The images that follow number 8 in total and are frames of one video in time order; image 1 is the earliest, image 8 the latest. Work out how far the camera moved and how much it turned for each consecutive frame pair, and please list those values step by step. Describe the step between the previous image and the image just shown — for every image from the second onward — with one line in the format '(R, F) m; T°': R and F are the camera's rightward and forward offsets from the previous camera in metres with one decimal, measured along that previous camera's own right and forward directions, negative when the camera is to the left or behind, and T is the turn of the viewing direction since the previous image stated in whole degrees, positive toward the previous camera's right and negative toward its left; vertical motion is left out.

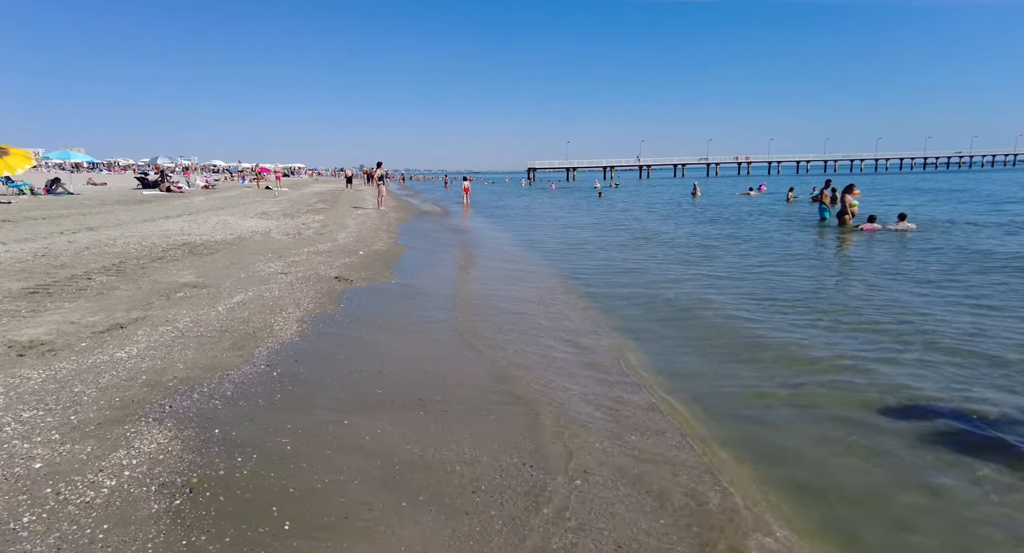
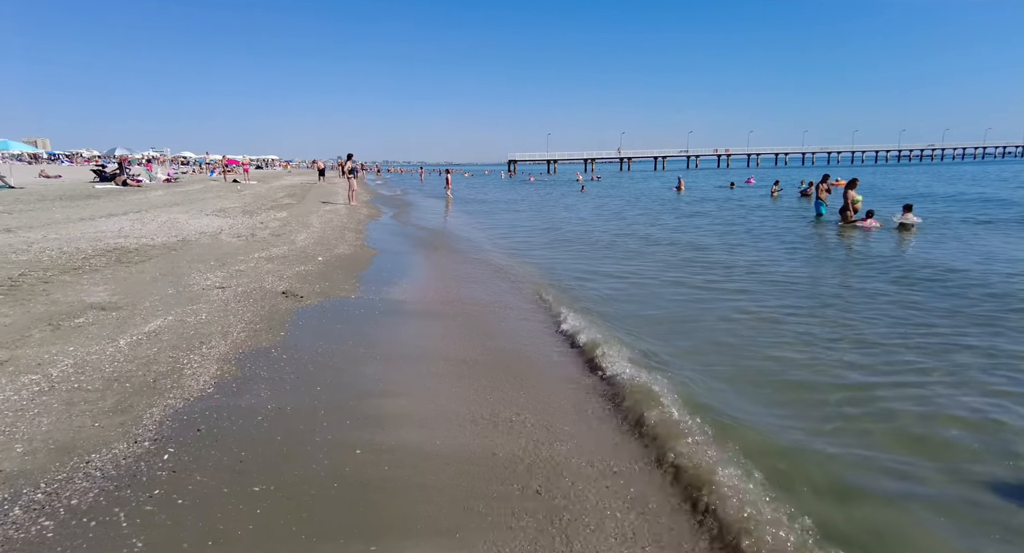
(0.0, +1.5) m; +2°
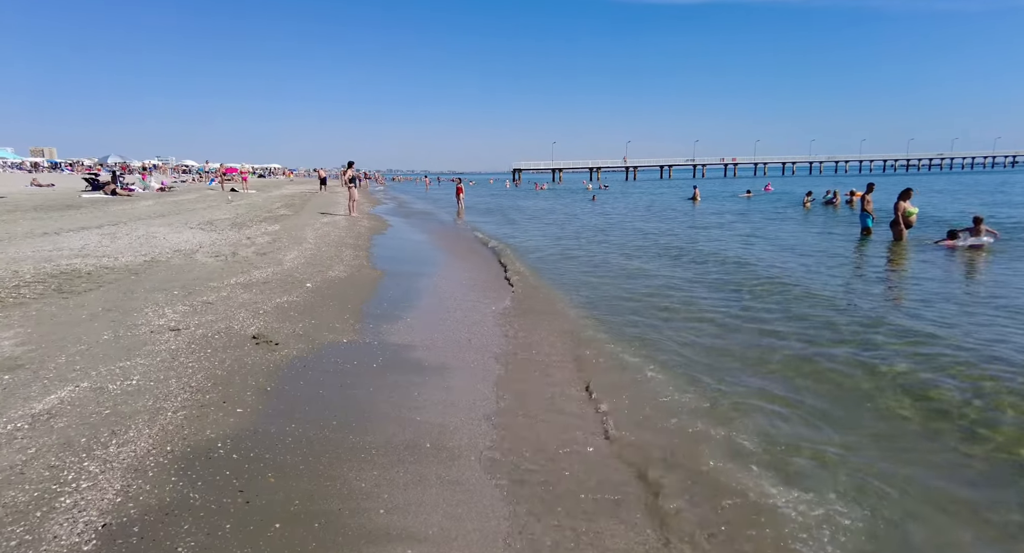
(-0.4, +2.0) m; 0°
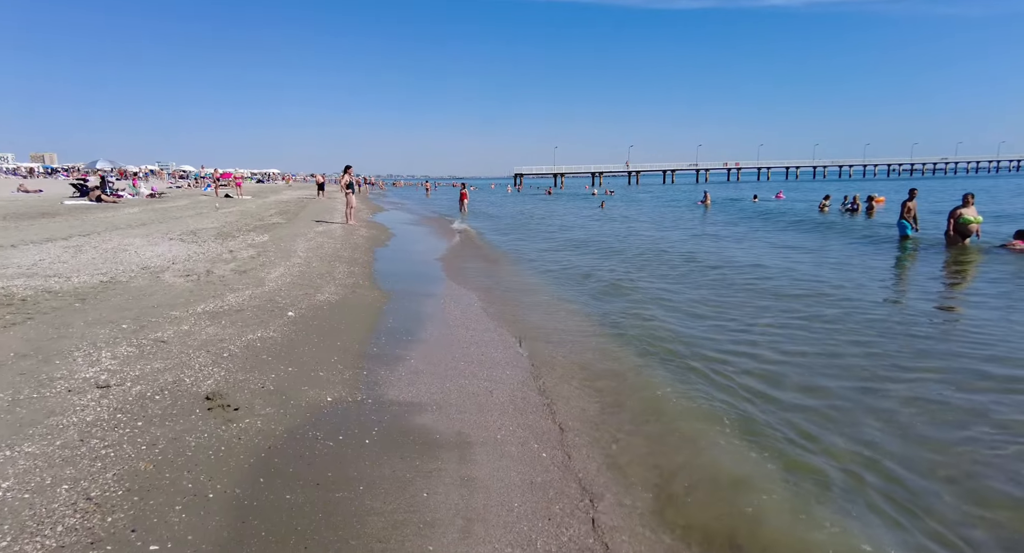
(-0.3, +1.7) m; 0°
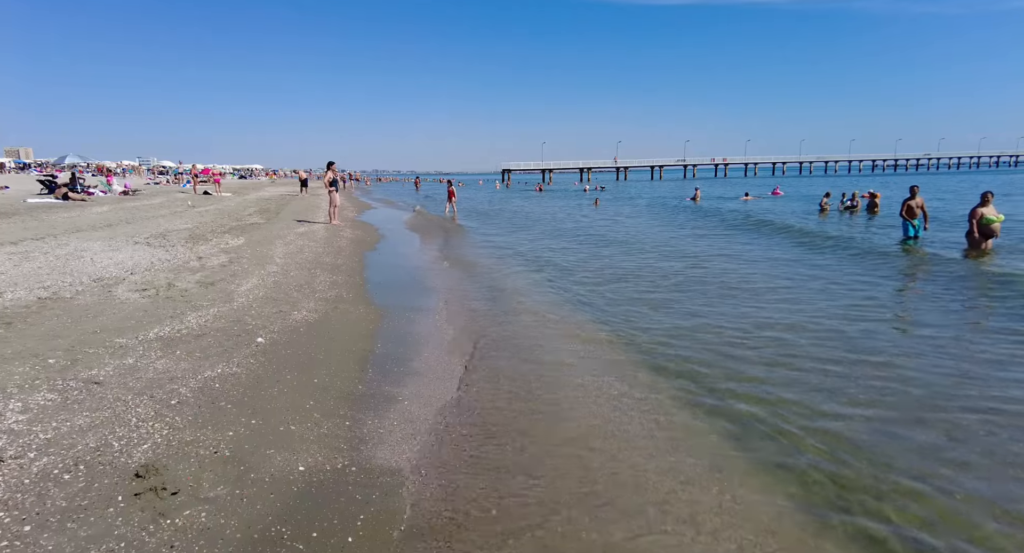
(-0.3, +1.2) m; +1°
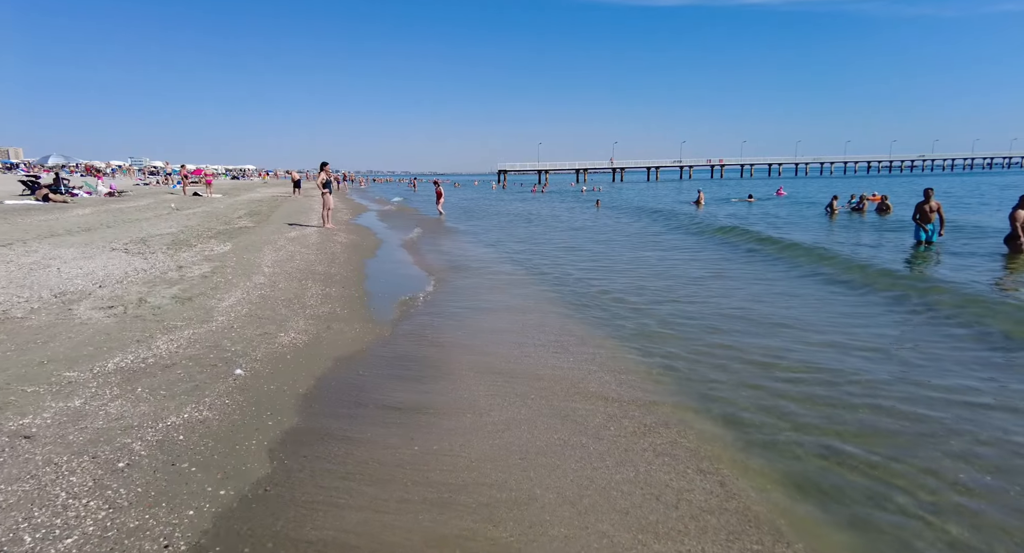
(-0.3, +1.0) m; 0°
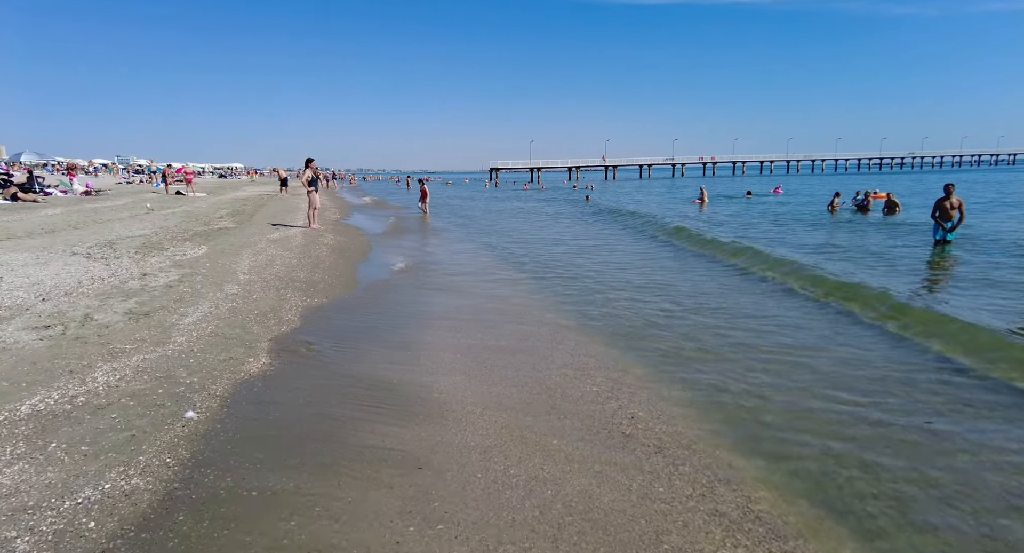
(-0.2, +1.2) m; +1°
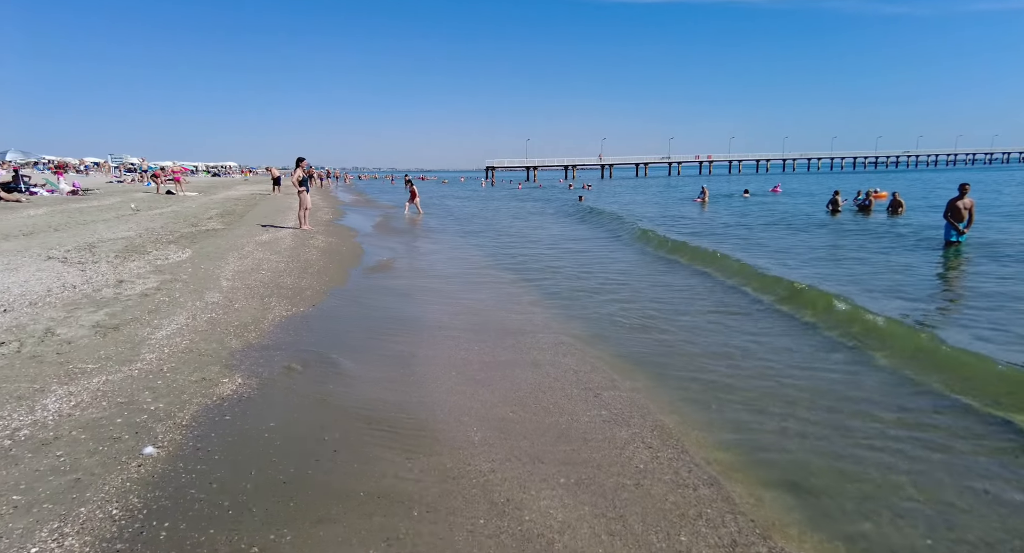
(0.0, +0.6) m; 0°
